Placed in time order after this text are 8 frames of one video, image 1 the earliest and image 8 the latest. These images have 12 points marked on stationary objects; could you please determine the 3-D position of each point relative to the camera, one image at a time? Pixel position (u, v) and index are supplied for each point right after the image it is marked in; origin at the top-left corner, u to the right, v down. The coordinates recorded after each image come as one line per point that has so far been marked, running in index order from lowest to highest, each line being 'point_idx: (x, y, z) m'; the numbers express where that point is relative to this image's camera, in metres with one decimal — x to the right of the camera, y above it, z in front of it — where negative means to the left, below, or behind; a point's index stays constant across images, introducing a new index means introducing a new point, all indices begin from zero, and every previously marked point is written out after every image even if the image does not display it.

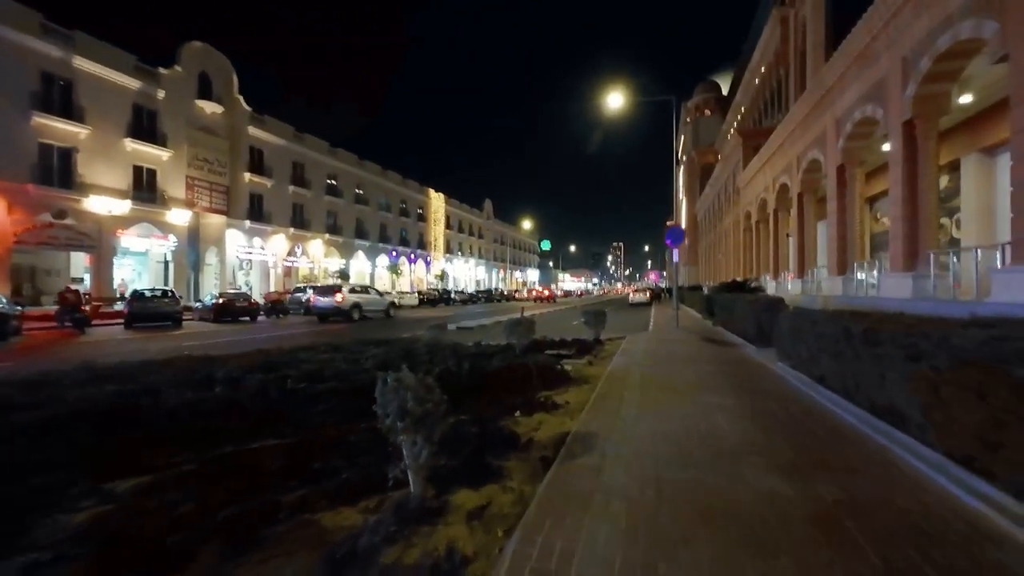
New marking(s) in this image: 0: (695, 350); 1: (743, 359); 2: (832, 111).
0: (+3.6, -1.2, +11.9) m
1: (+4.1, -1.3, +10.8) m
2: (+10.0, +5.5, +19.7) m
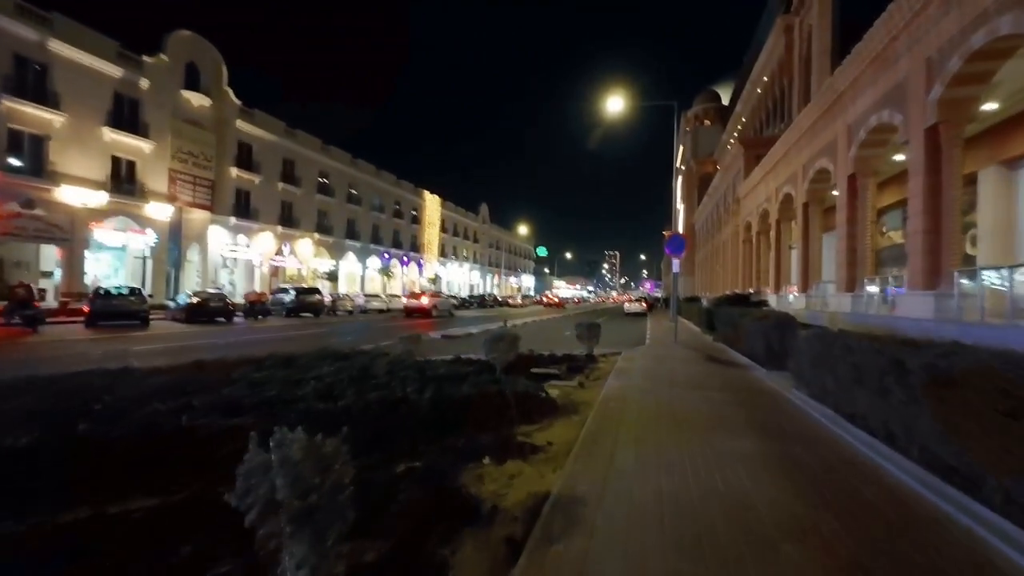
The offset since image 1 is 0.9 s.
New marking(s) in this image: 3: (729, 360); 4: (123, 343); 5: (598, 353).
0: (+3.2, -1.5, +10.7) m
1: (+3.7, -1.5, +9.6) m
2: (+9.8, +5.1, +18.6) m
3: (+4.3, -1.5, +12.4) m
4: (-12.0, -1.7, +19.3) m
5: (+1.7, -1.5, +13.0) m
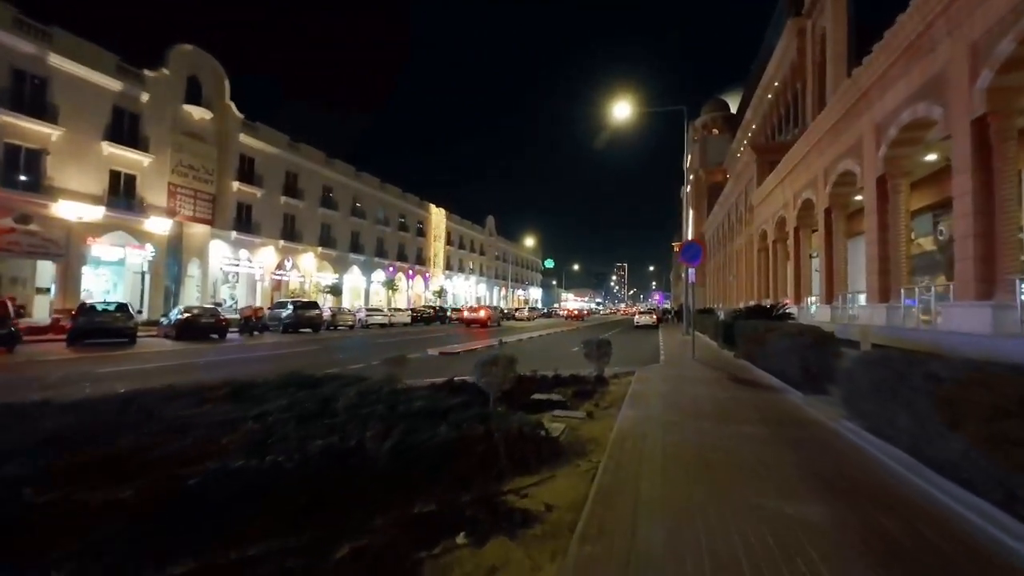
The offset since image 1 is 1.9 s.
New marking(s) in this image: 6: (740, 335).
0: (+3.2, -1.7, +9.3) m
1: (+3.7, -1.7, +8.2) m
2: (+9.9, +4.8, +17.2) m
3: (+4.4, -1.7, +11.0) m
4: (-11.9, -2.2, +18.2) m
5: (+1.8, -1.7, +11.7) m
6: (+6.1, -1.3, +16.3) m
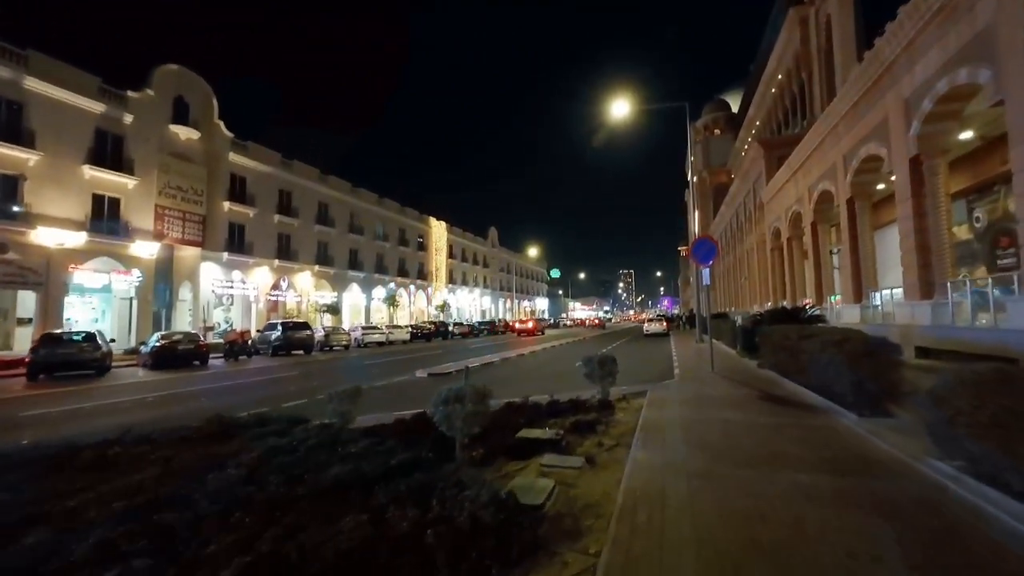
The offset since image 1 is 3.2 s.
0: (+3.0, -1.7, +7.5) m
1: (+3.5, -1.6, +6.3) m
2: (+9.5, +4.9, +15.4) m
3: (+4.2, -1.7, +9.2) m
4: (-12.0, -3.0, +16.4) m
5: (+1.6, -1.8, +9.8) m
6: (+6.0, -1.3, +14.4) m
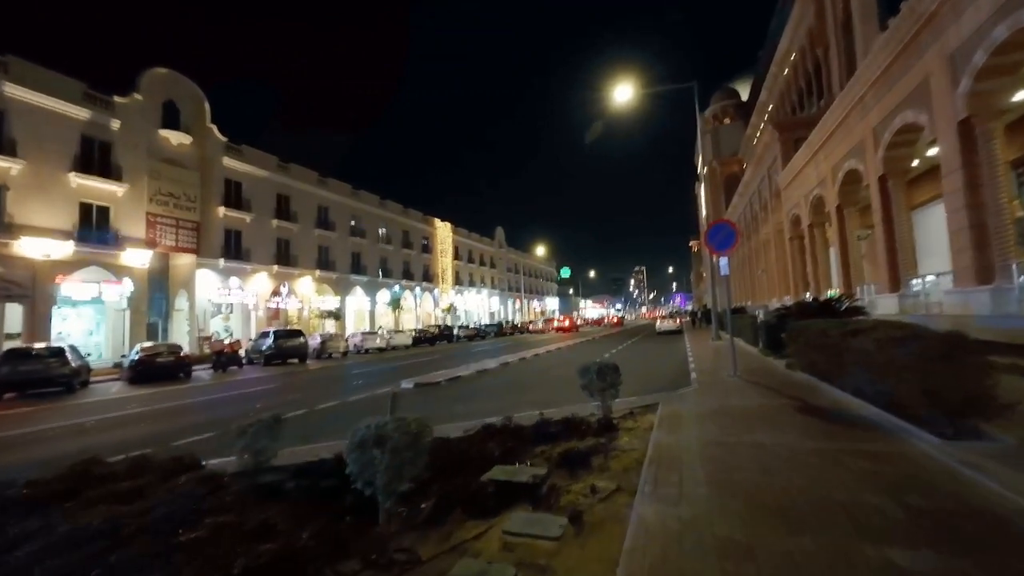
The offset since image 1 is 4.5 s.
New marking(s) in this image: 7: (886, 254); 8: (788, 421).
0: (+2.7, -1.5, +5.6) m
1: (+3.2, -1.5, +4.5) m
2: (+9.2, +5.2, +13.5) m
3: (+3.9, -1.5, +7.3) m
4: (-12.1, -3.3, +14.9) m
5: (+1.3, -1.7, +8.0) m
6: (+5.8, -1.0, +12.5) m
7: (+10.6, +0.9, +17.7) m
8: (+3.2, -1.6, +7.3) m
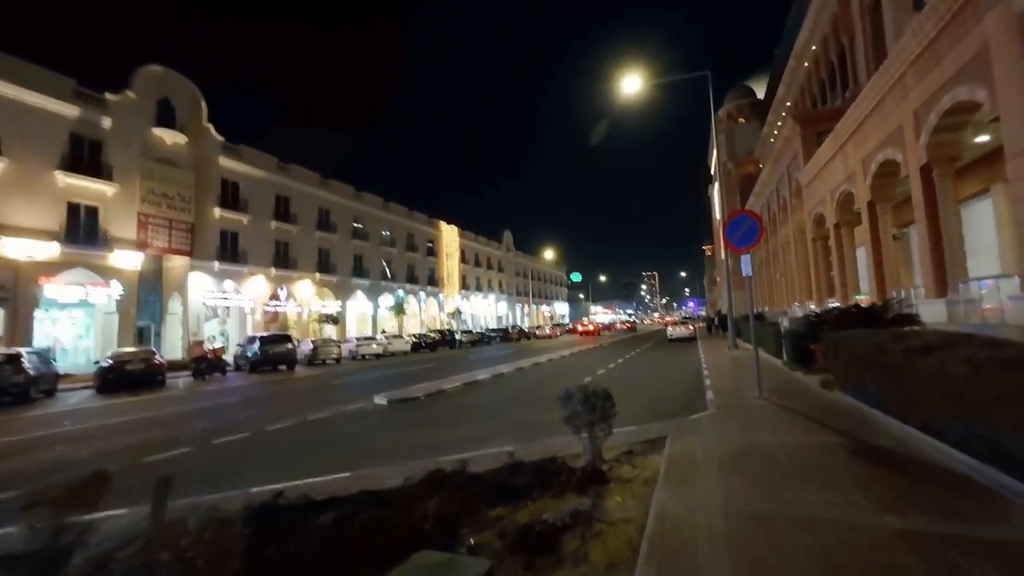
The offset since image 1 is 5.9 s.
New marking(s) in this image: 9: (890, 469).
0: (+2.3, -1.5, +3.7) m
1: (+2.7, -1.5, +2.5) m
2: (+8.9, +5.1, +11.5) m
3: (+3.5, -1.5, +5.3) m
4: (-12.3, -3.3, +13.2) m
5: (+1.0, -1.7, +6.1) m
6: (+5.5, -1.1, +10.5) m
7: (+10.4, +0.8, +15.6) m
8: (+2.8, -1.6, +5.3) m
9: (+3.3, -1.6, +5.6) m
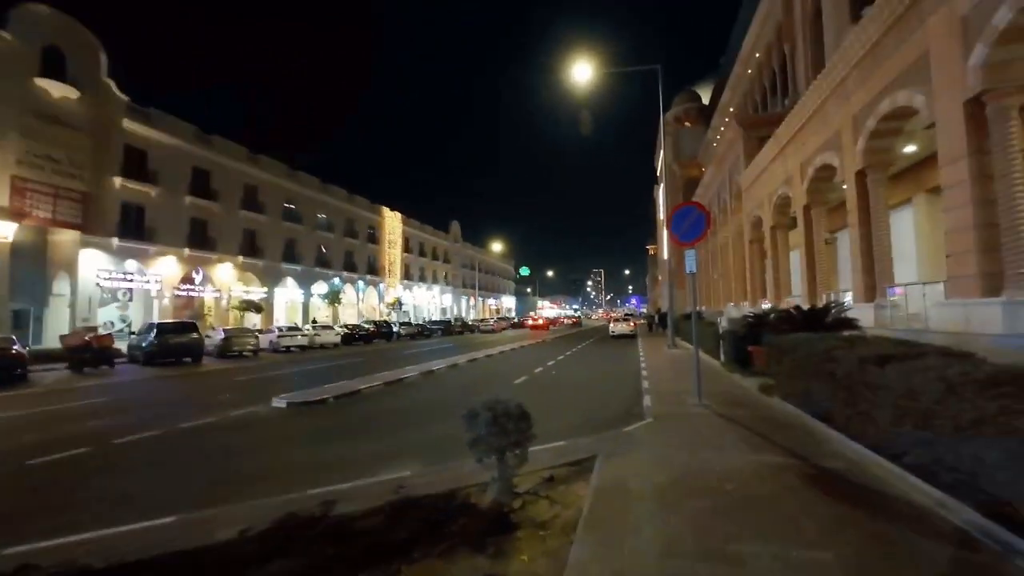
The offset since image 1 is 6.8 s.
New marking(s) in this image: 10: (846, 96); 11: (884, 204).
0: (+1.6, -1.5, +2.7) m
1: (+2.2, -1.5, +1.6) m
2: (+7.8, +5.0, +10.9) m
3: (+2.7, -1.5, +4.4) m
4: (-13.8, -2.7, +10.9) m
5: (+0.1, -1.7, +5.0) m
6: (+4.3, -1.1, +9.7) m
7: (+8.8, +0.7, +15.2) m
8: (+2.0, -1.6, +4.3) m
9: (+2.5, -1.6, +4.7) m
10: (+8.7, +5.1, +15.9) m
11: (+9.0, +2.1, +14.7) m
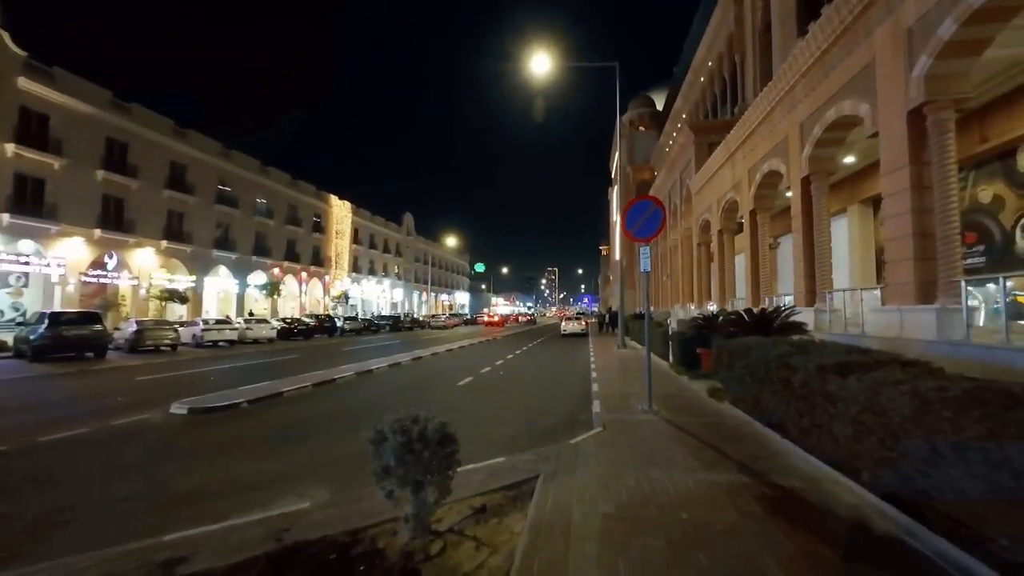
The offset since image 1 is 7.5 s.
0: (+1.3, -1.5, +1.9) m
1: (+1.9, -1.5, +0.8) m
2: (+6.9, +4.9, +10.6) m
3: (+2.2, -1.6, +3.7) m
4: (-14.7, -2.4, +9.0) m
5: (-0.4, -1.6, +4.1) m
6: (+3.4, -1.2, +9.1) m
7: (+7.5, +0.6, +14.9) m
8: (+1.5, -1.6, +3.6) m
9: (+2.0, -1.6, +4.0) m
10: (+7.5, +5.0, +15.6) m
11: (+7.8, +2.0, +14.5) m
